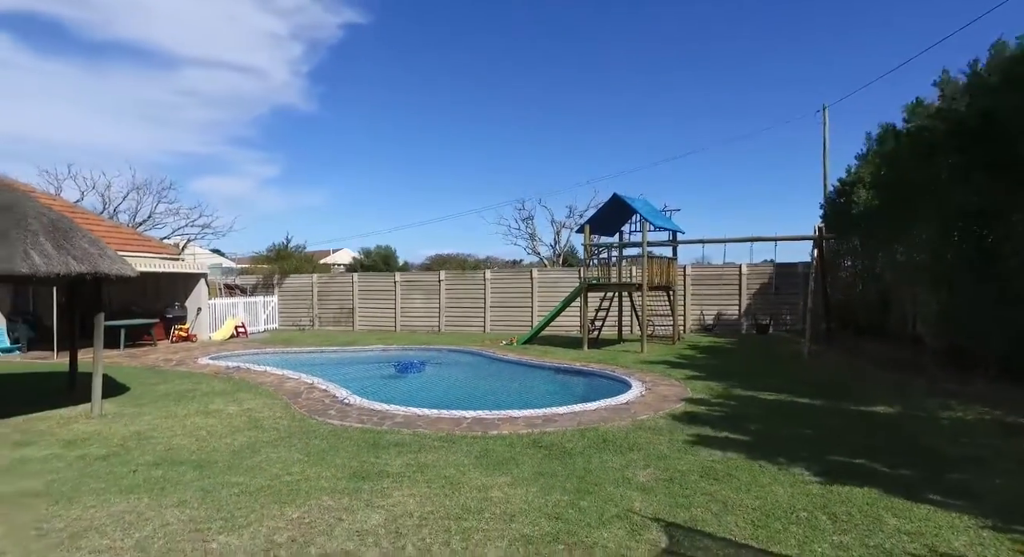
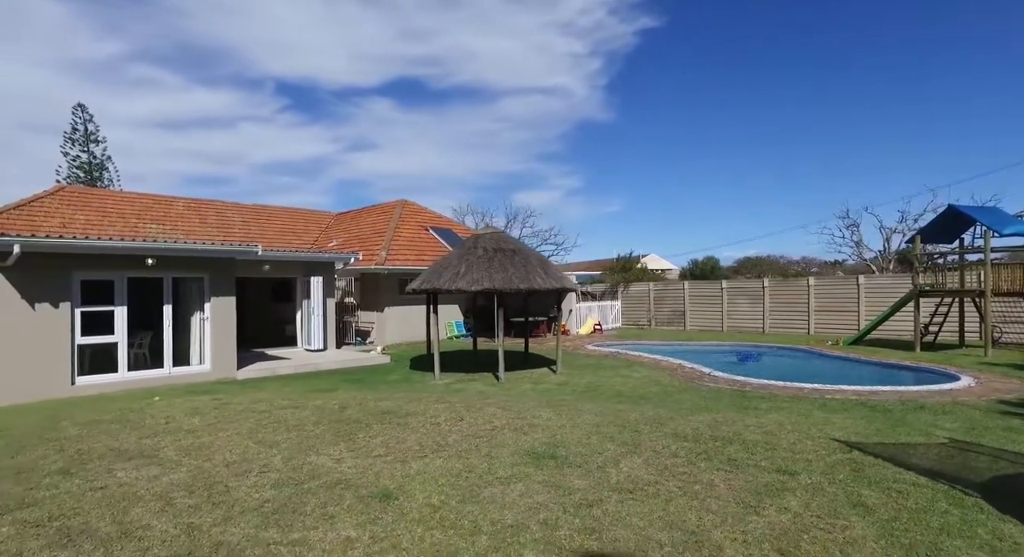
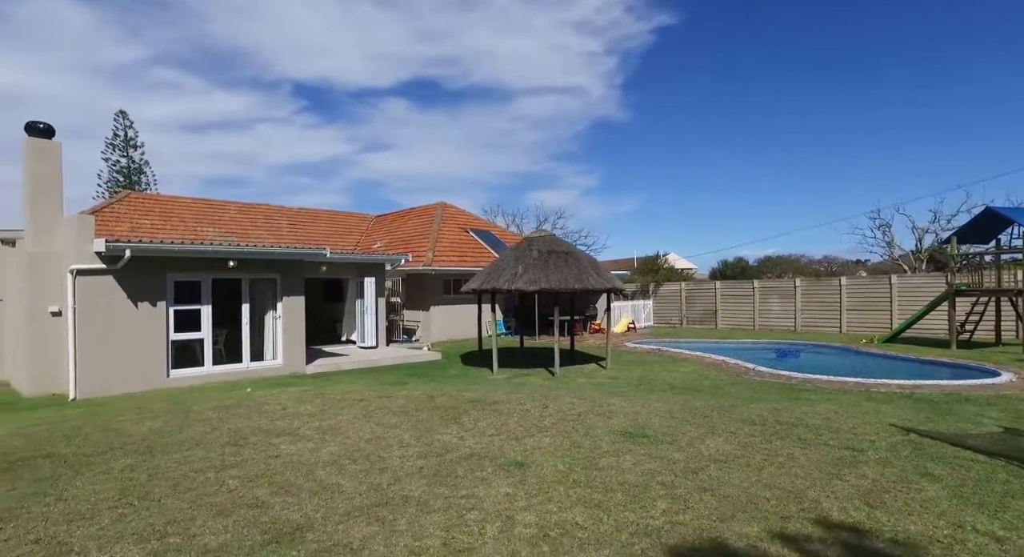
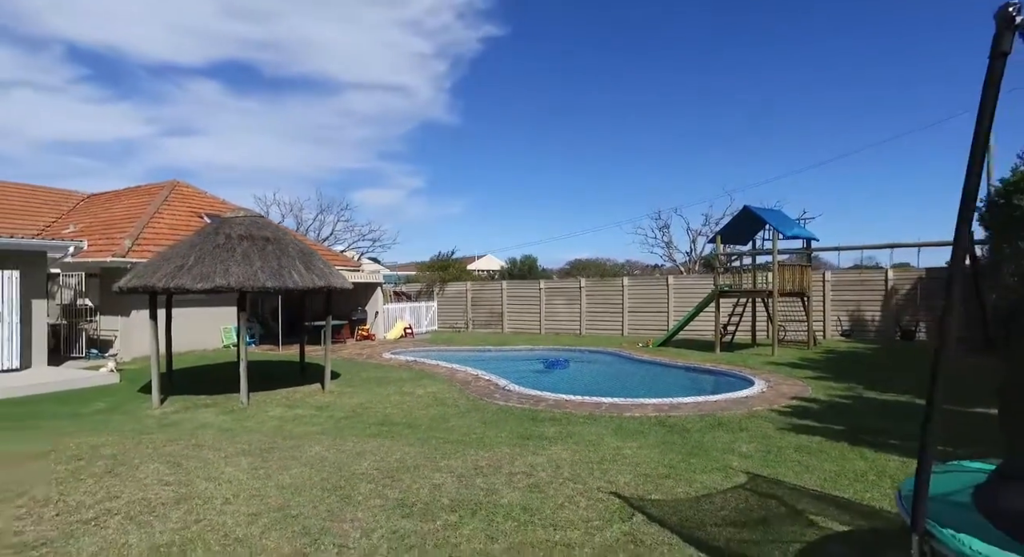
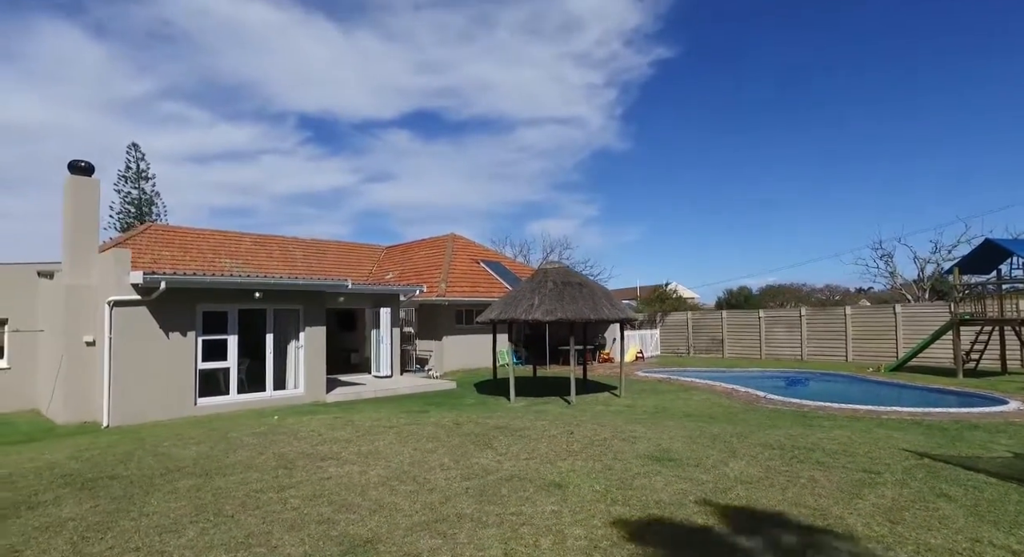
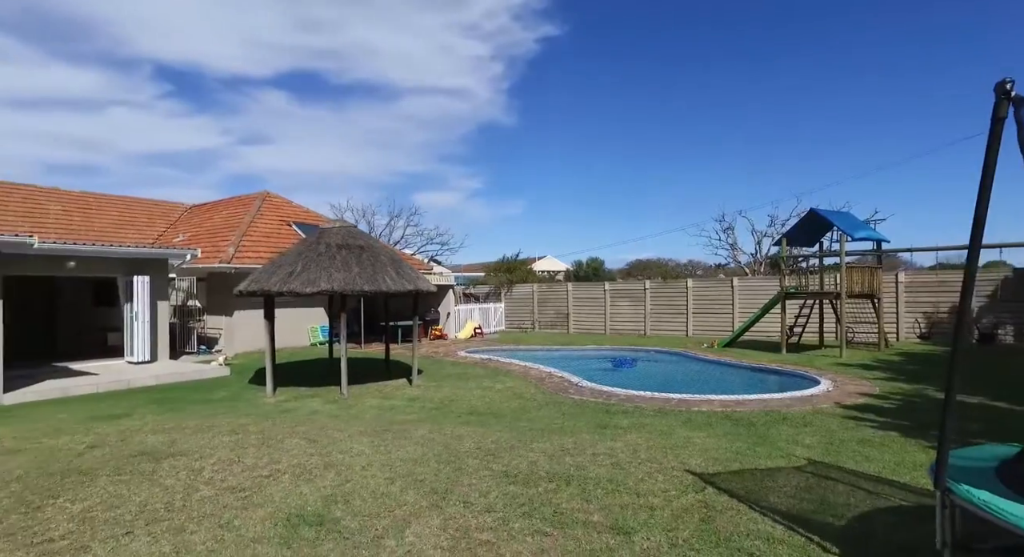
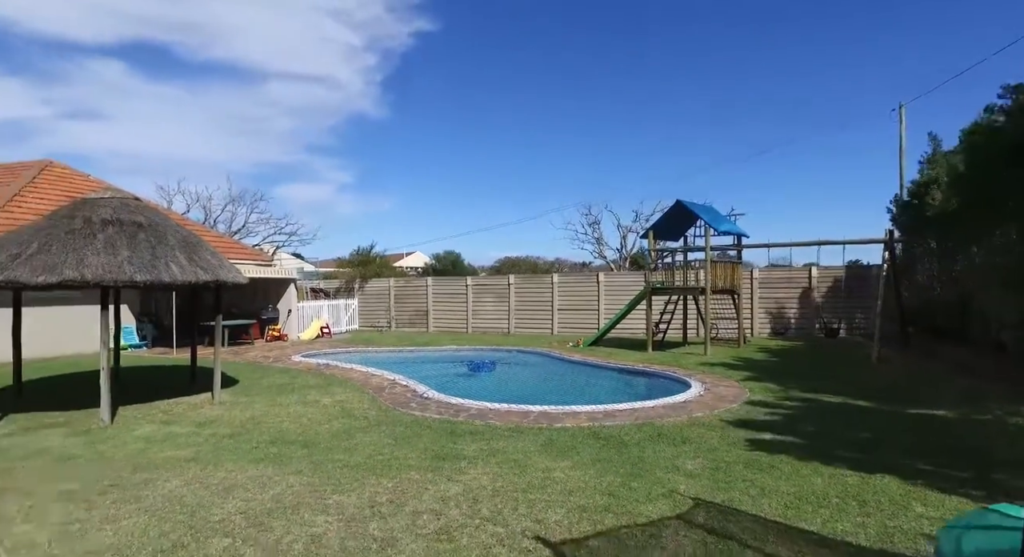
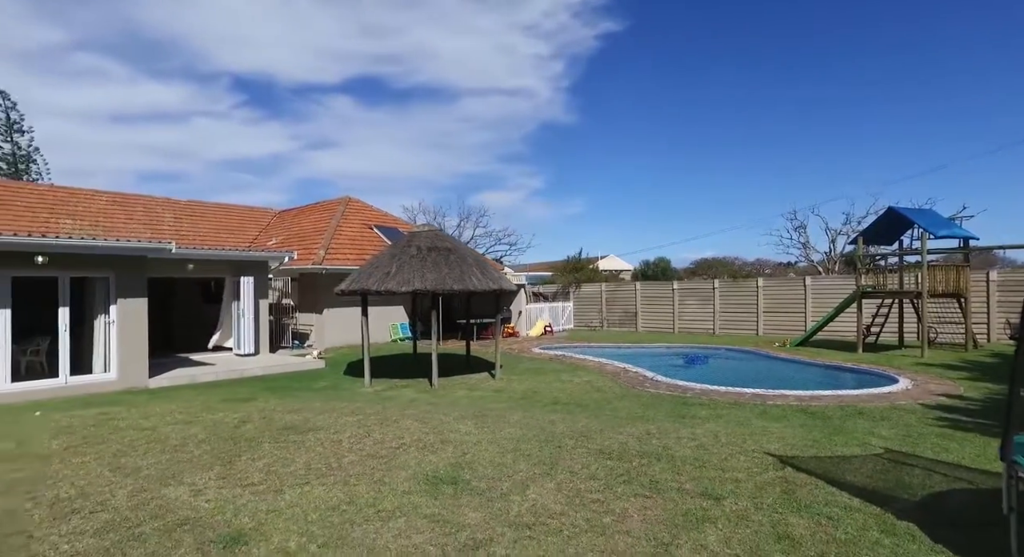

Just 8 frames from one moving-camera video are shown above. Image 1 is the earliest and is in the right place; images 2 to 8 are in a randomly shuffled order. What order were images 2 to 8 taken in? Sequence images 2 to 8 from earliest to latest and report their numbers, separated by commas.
7, 4, 6, 8, 2, 3, 5
